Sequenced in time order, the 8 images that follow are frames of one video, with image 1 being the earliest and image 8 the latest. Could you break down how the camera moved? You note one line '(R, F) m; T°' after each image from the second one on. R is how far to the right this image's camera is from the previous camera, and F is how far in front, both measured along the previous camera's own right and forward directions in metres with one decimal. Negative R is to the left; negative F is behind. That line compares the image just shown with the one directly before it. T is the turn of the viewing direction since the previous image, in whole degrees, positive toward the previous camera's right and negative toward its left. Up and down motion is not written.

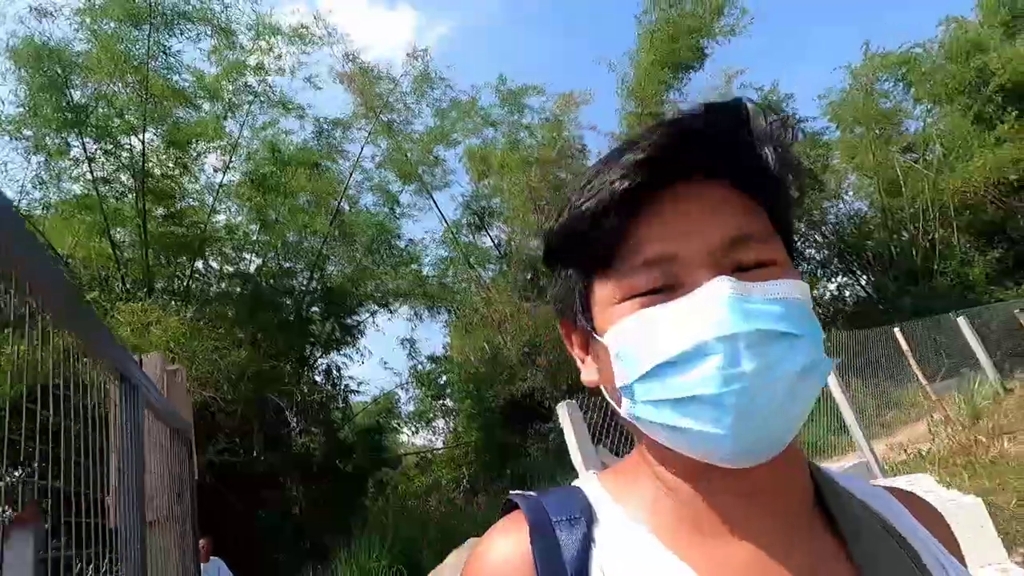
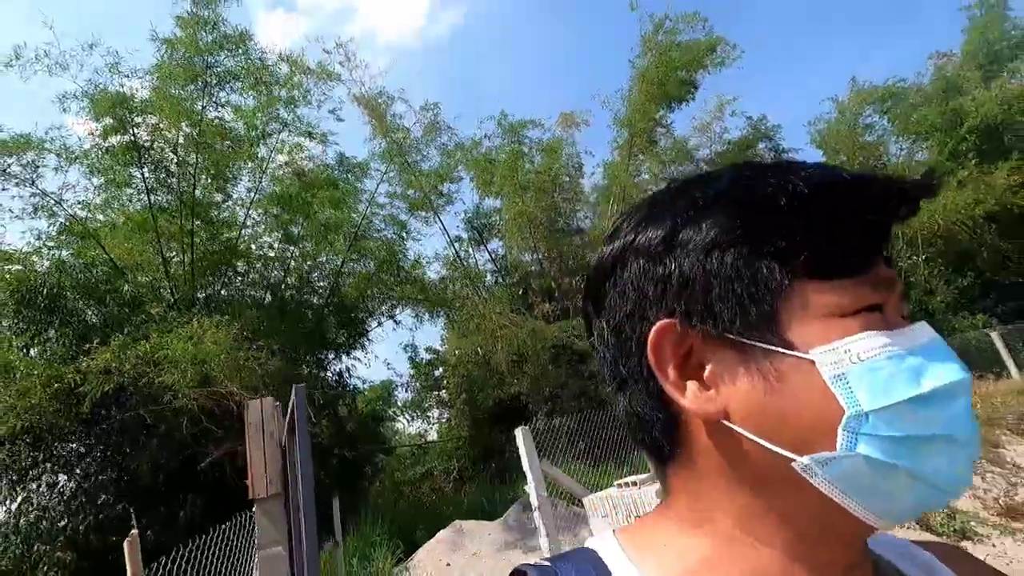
(+0.2, -1.2) m; 0°
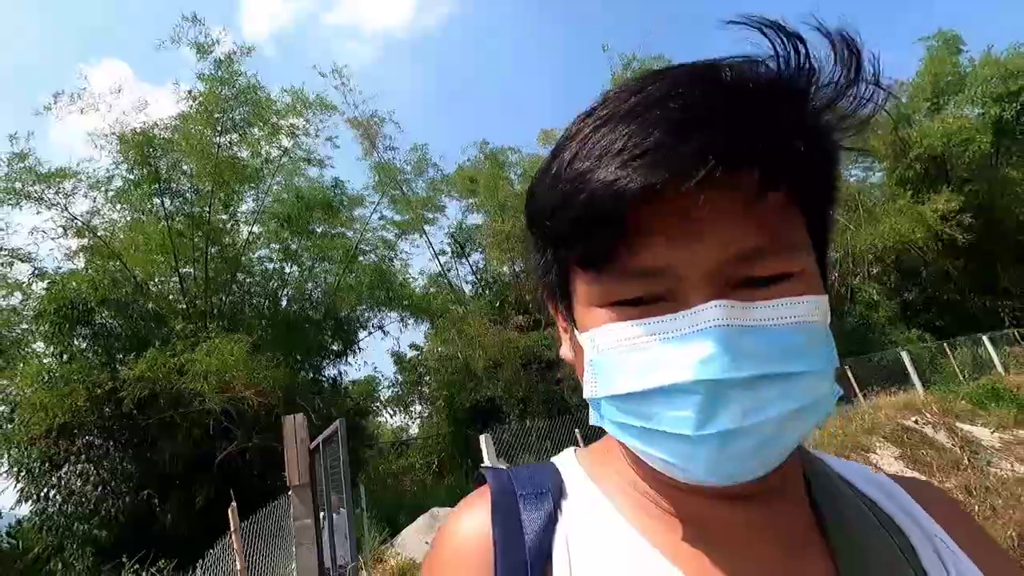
(+0.2, -1.3) m; +2°
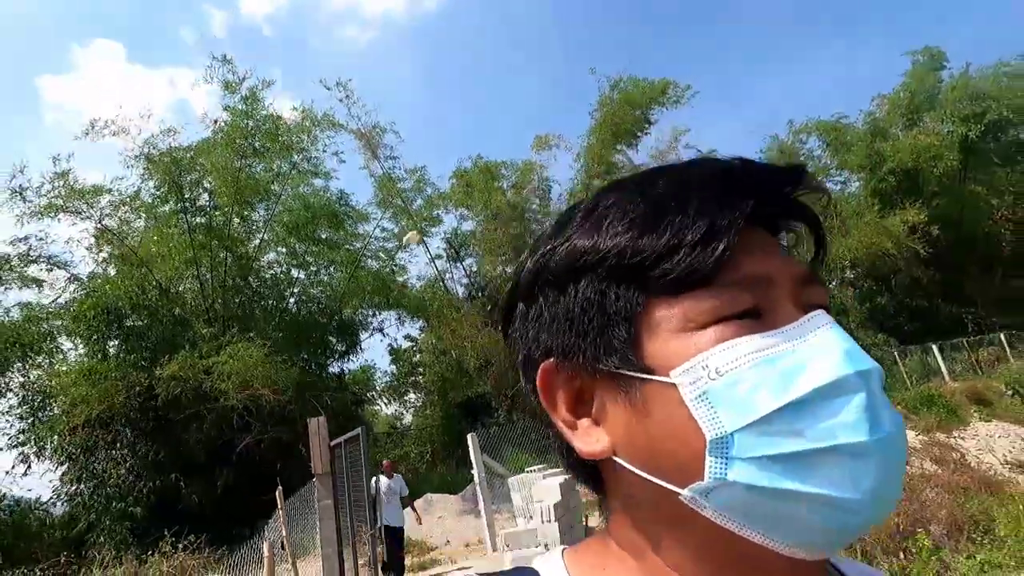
(+0.1, -1.1) m; 0°
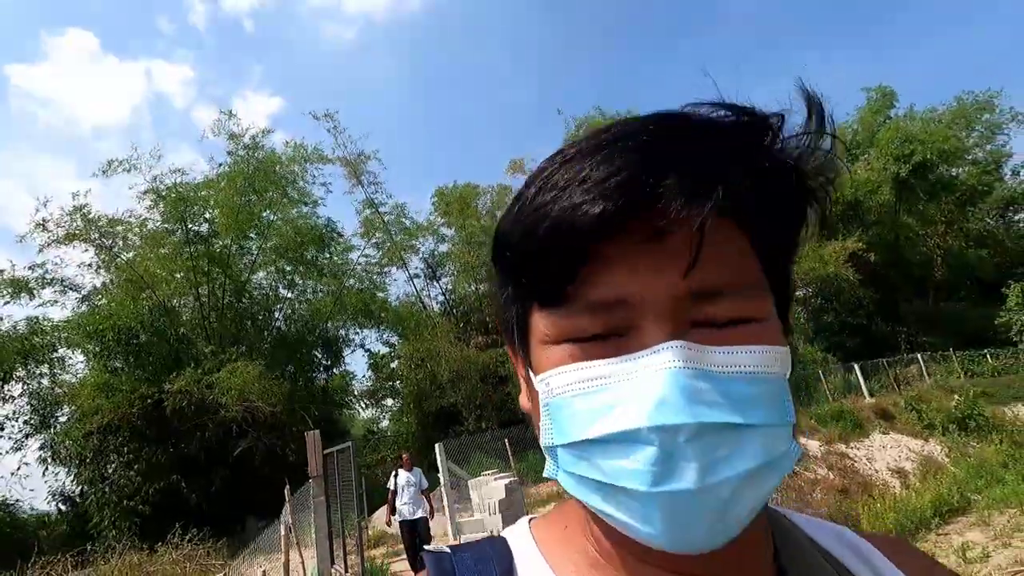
(+0.3, -1.4) m; +2°
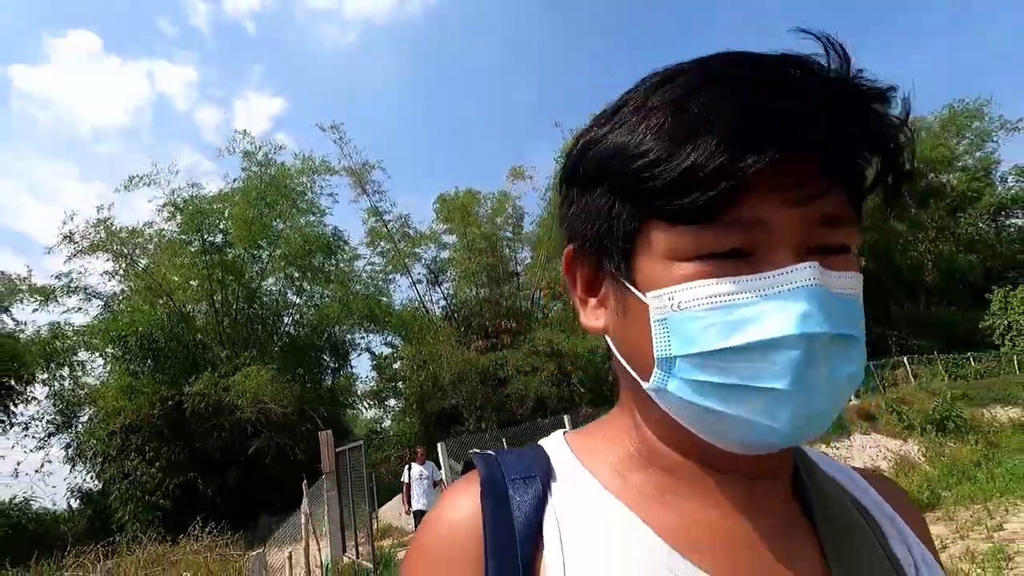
(+0.1, -0.6) m; 0°
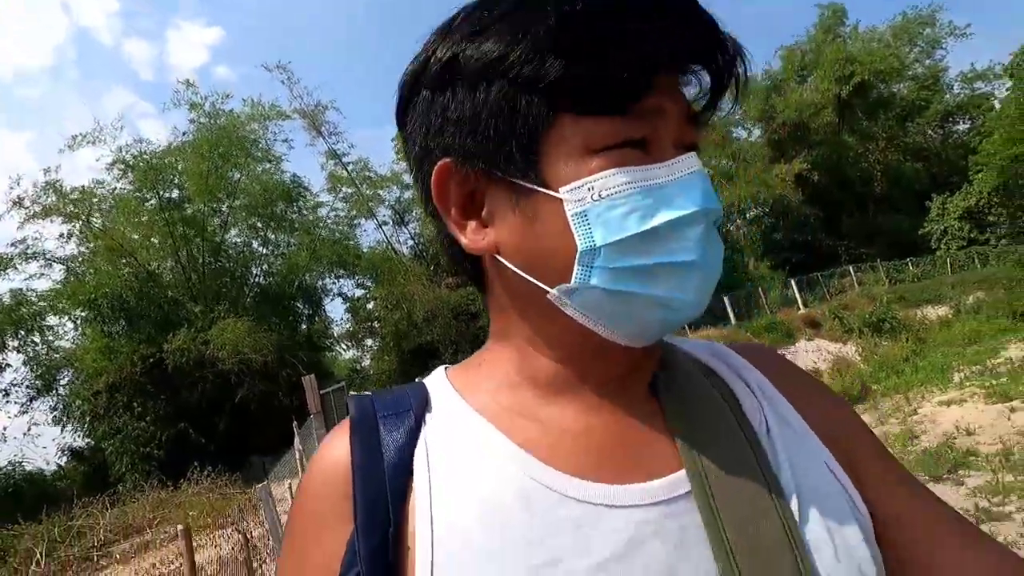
(+0.1, -0.4) m; +3°
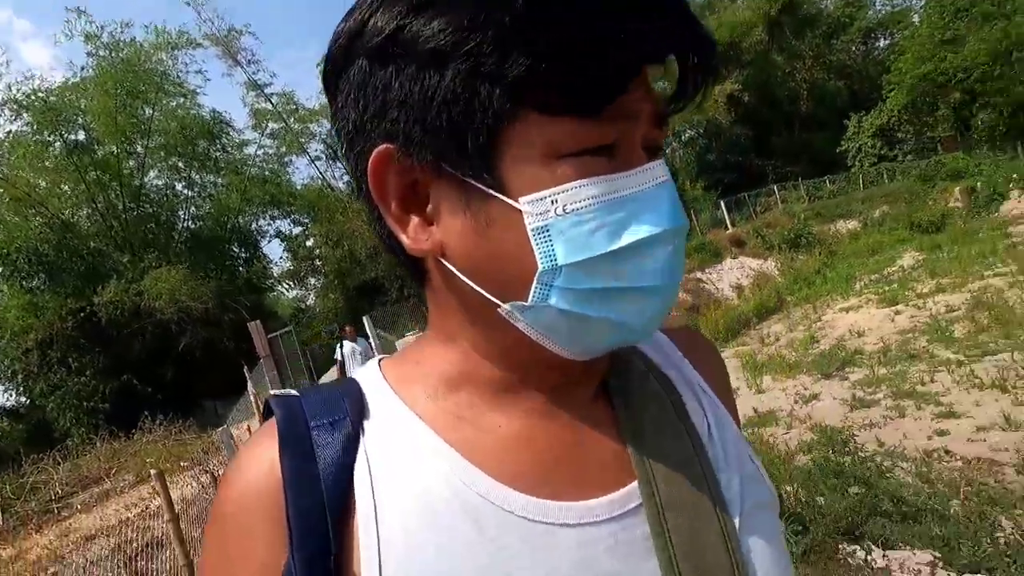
(+0.1, -0.3) m; +6°
